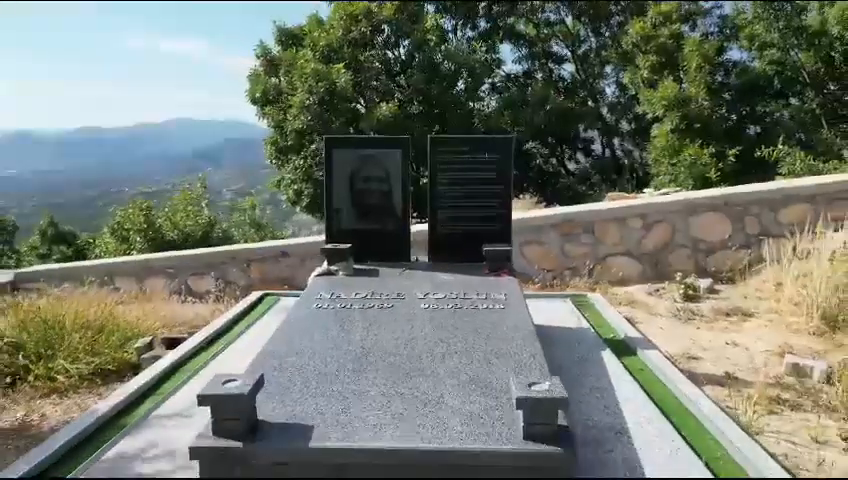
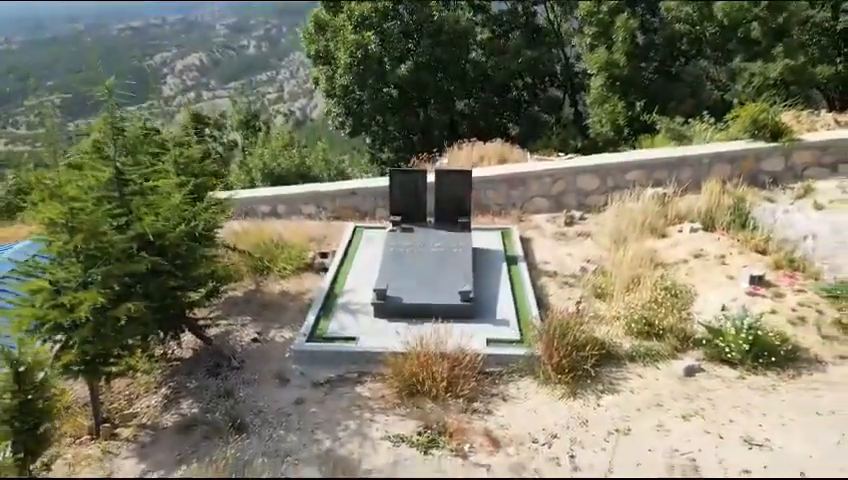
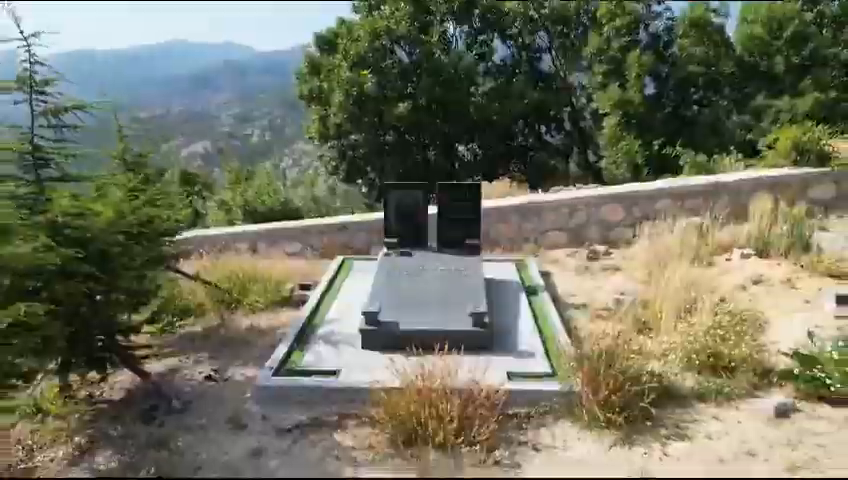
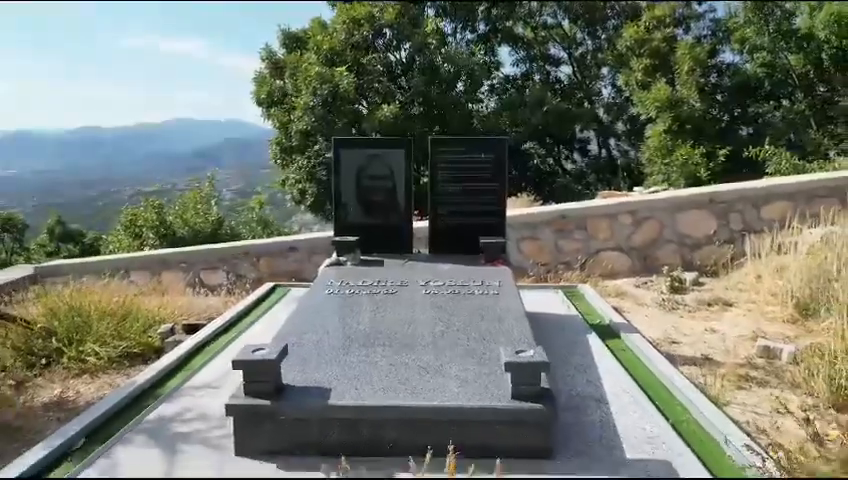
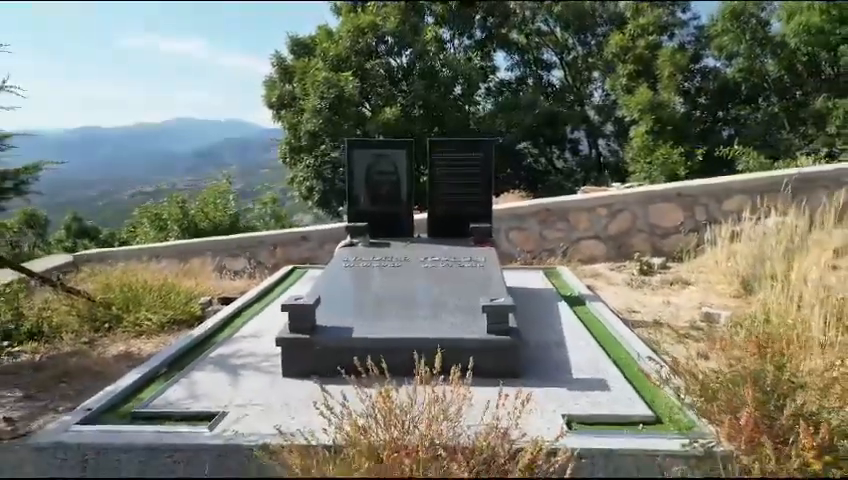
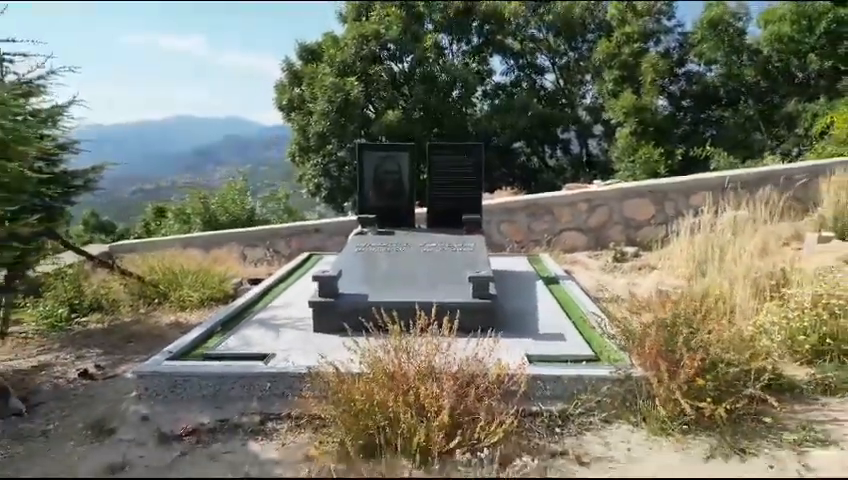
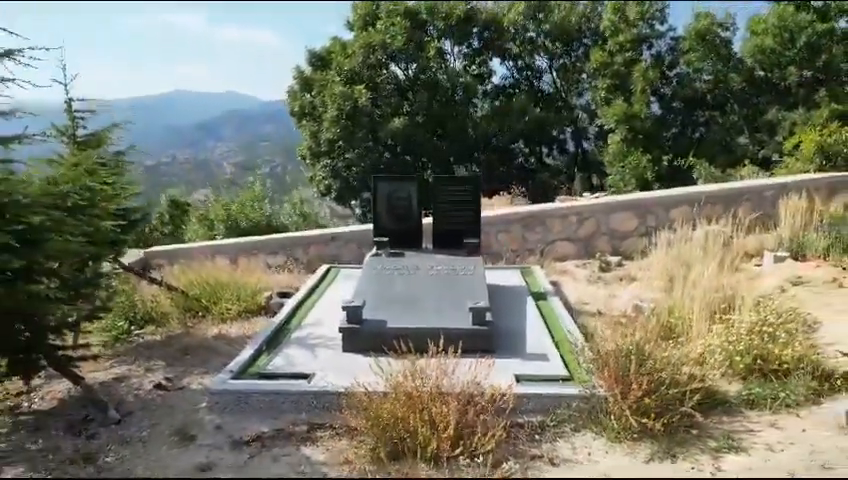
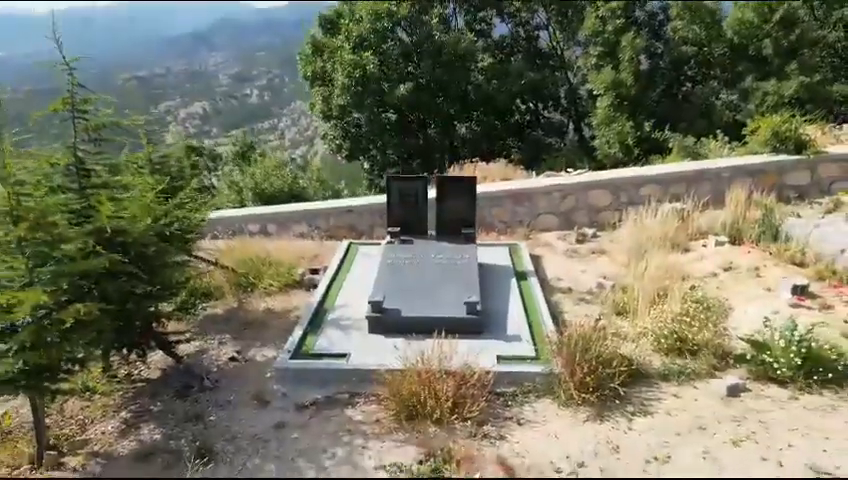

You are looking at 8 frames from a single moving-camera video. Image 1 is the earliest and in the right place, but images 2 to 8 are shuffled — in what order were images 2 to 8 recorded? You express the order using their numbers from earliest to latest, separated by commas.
4, 5, 6, 7, 3, 8, 2
